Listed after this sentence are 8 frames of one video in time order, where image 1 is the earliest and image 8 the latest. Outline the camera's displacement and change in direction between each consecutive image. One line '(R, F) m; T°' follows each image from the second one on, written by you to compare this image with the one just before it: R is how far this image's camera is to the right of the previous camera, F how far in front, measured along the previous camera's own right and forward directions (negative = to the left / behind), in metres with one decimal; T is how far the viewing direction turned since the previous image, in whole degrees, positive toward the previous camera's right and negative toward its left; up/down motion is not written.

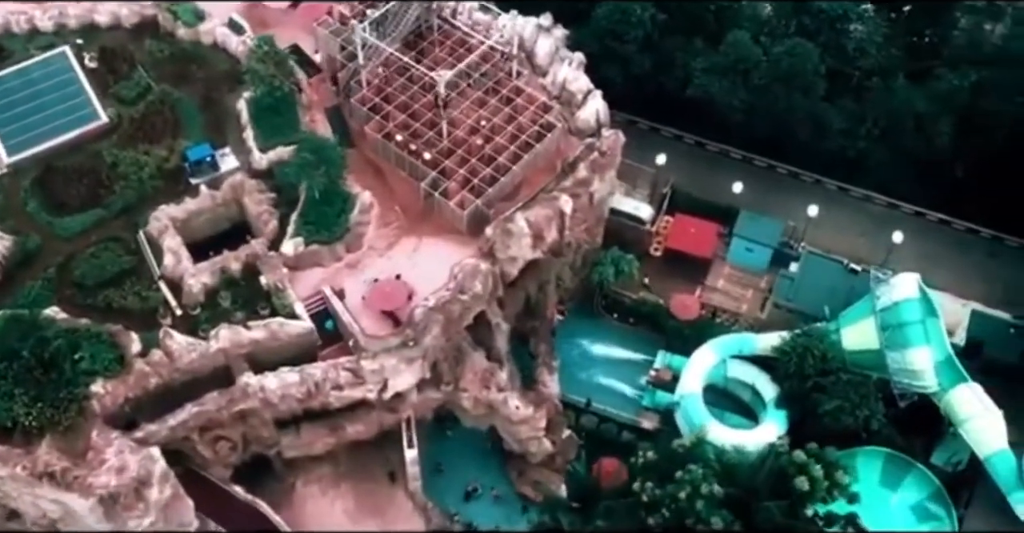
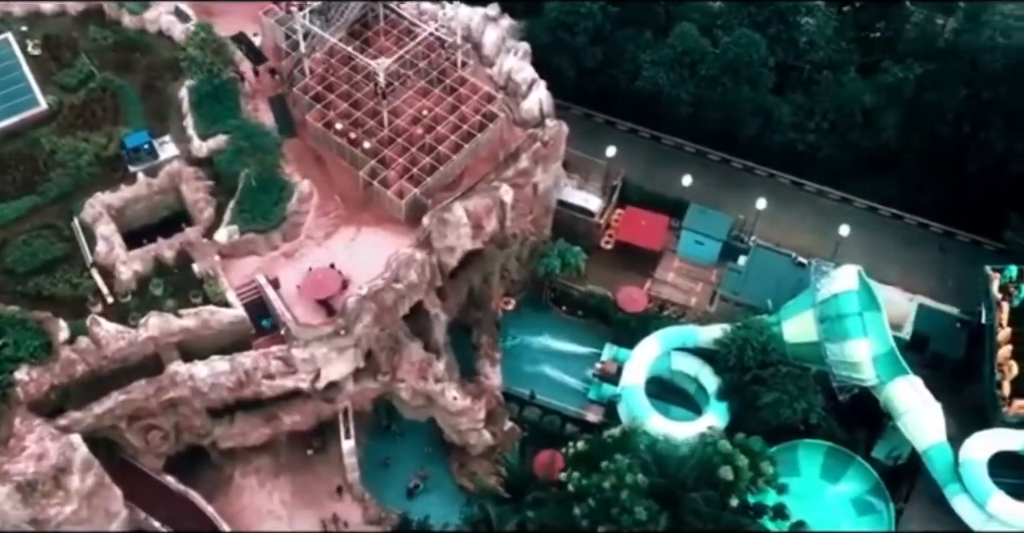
(+2.1, +0.3) m; 0°
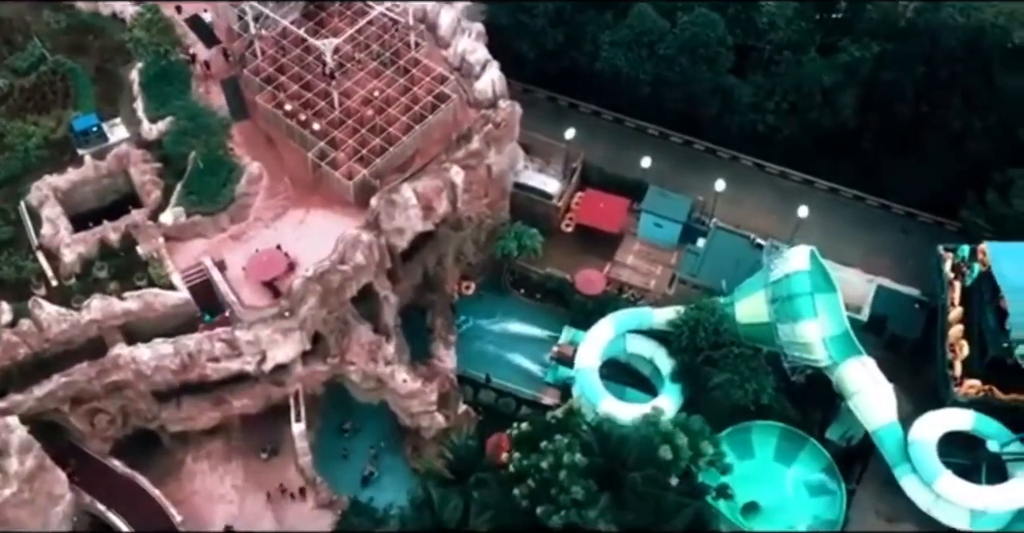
(+1.9, +0.2) m; 0°
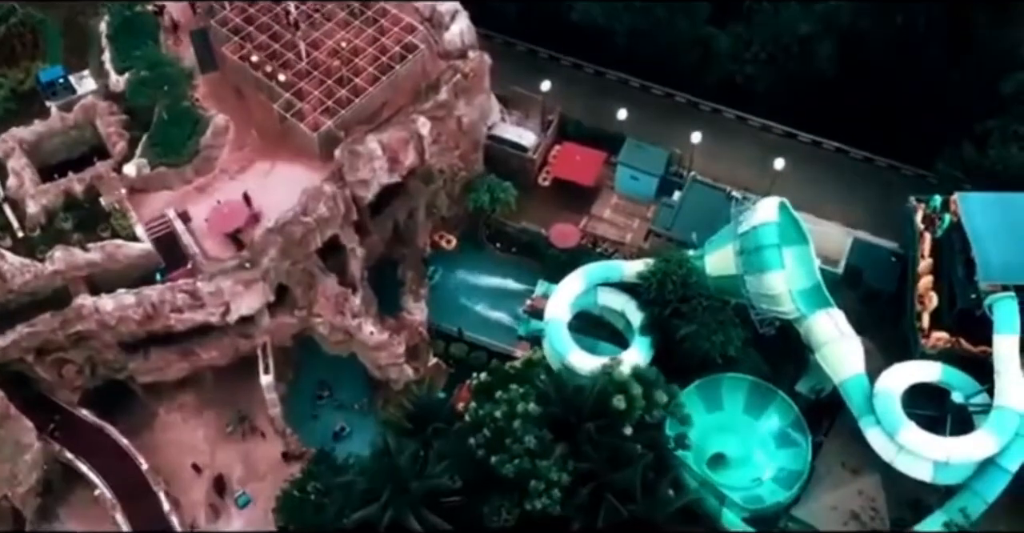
(+1.9, +0.2) m; -1°
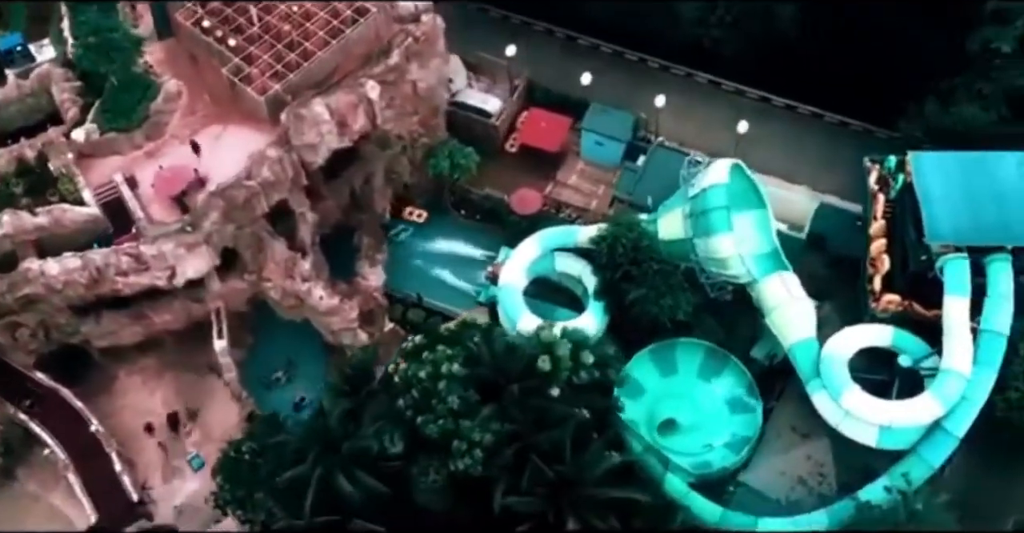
(+3.5, +0.3) m; -2°
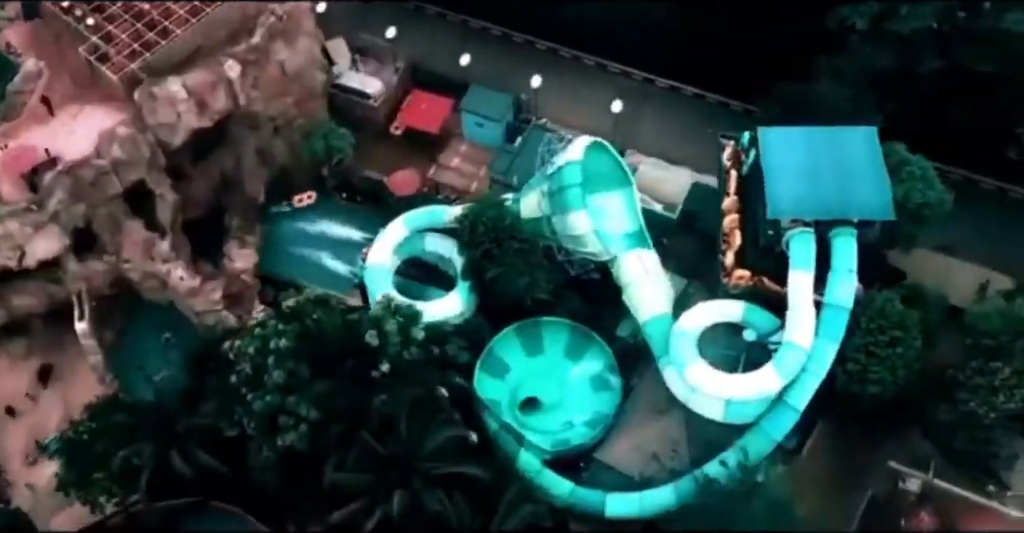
(+4.6, +0.1) m; +1°
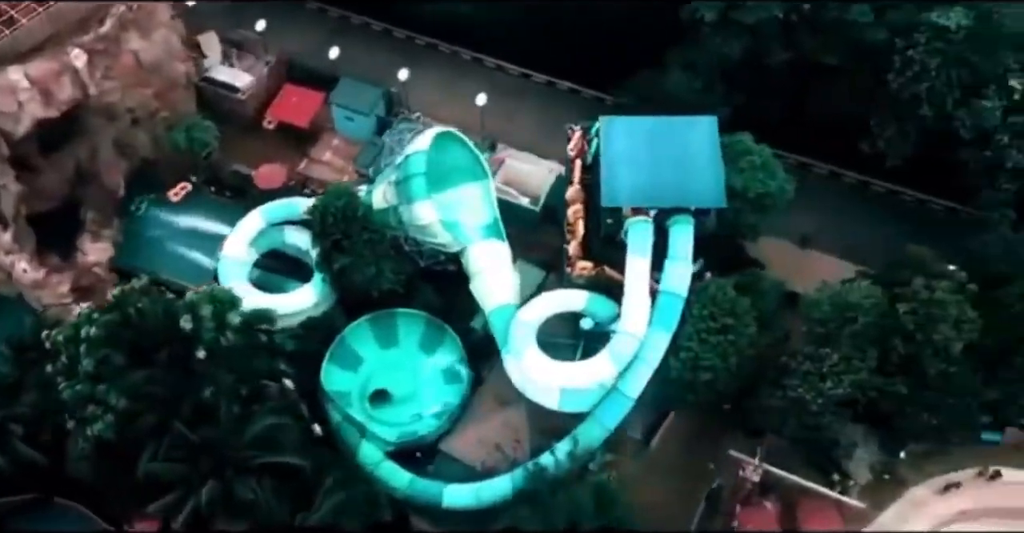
(+4.5, +0.2) m; +2°
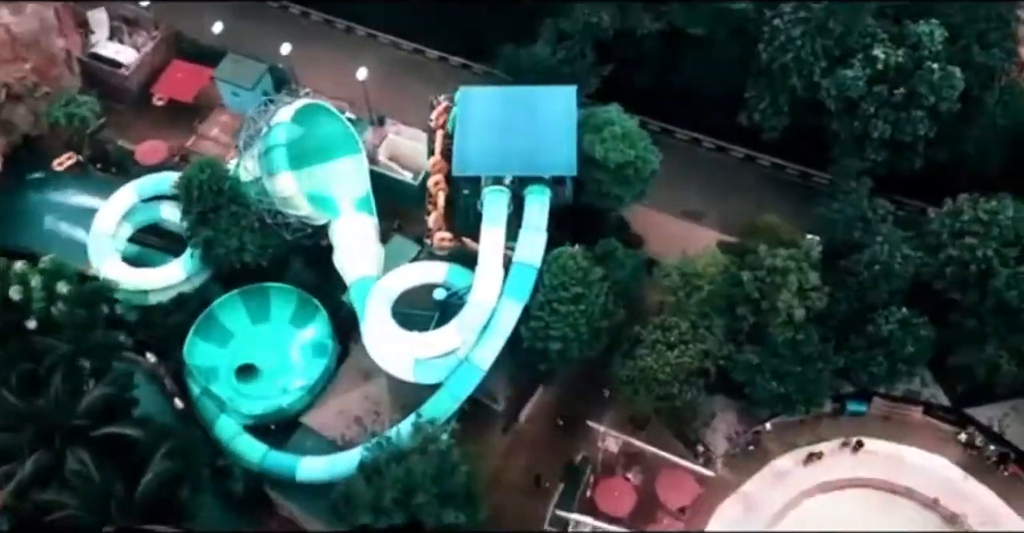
(+4.5, +0.2) m; 0°
